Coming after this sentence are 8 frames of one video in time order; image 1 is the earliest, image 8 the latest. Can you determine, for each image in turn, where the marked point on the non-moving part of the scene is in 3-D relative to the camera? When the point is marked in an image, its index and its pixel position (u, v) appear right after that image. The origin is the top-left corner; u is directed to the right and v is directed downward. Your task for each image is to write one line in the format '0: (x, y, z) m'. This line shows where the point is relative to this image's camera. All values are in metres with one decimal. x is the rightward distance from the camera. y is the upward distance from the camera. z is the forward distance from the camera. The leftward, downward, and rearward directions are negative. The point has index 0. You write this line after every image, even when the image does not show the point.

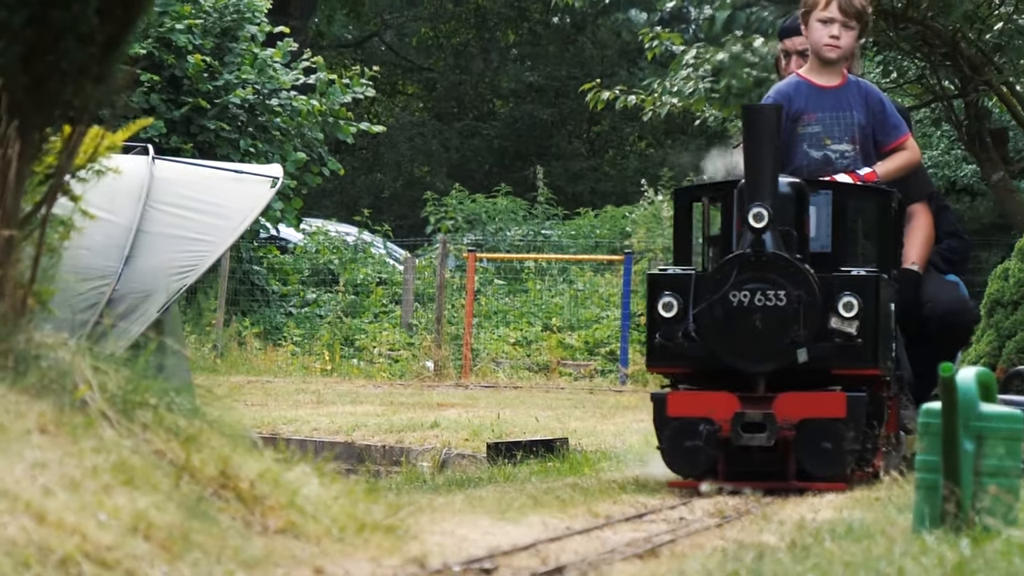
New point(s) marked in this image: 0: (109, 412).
0: (-1.5, -0.5, +5.7) m
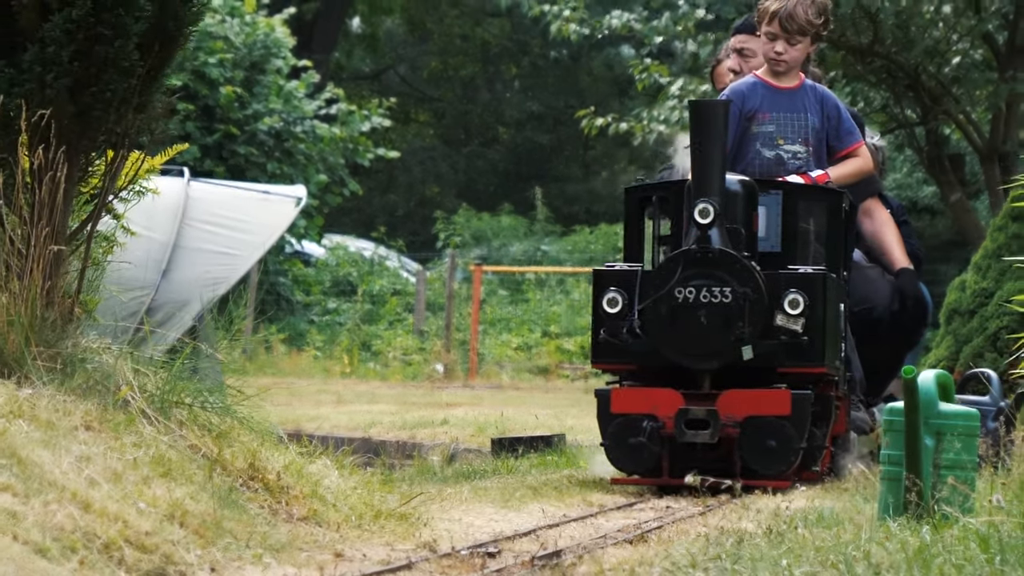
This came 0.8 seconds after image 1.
0: (-1.5, -0.5, +6.3) m
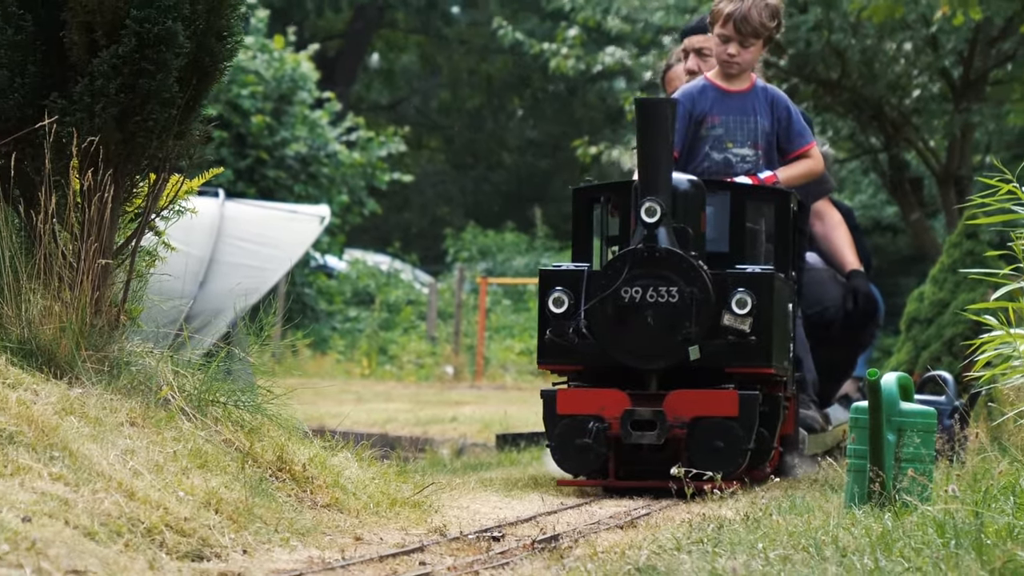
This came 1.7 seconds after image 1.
0: (-1.5, -0.5, +7.0) m
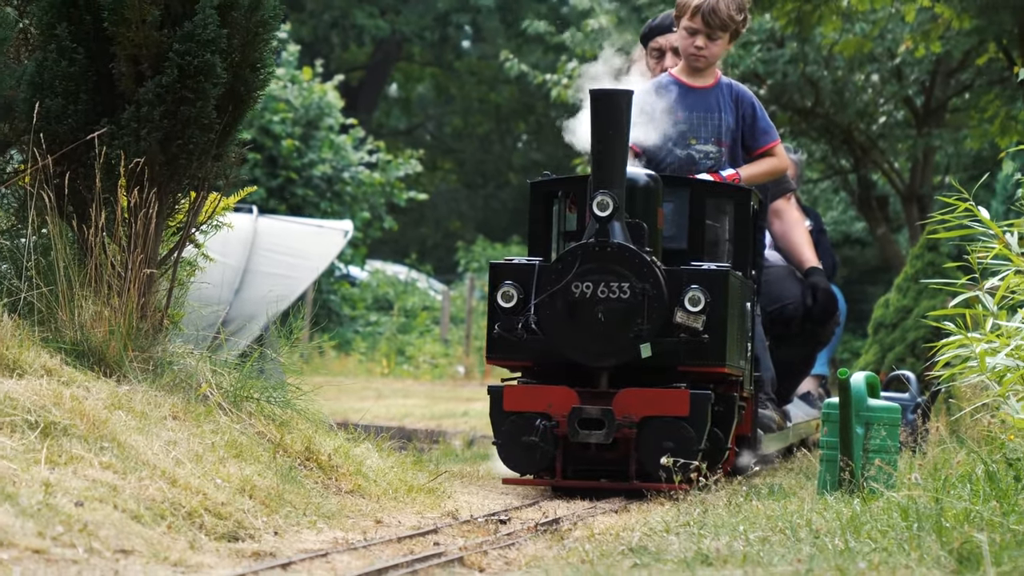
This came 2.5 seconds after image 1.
0: (-1.4, -0.6, +7.7) m
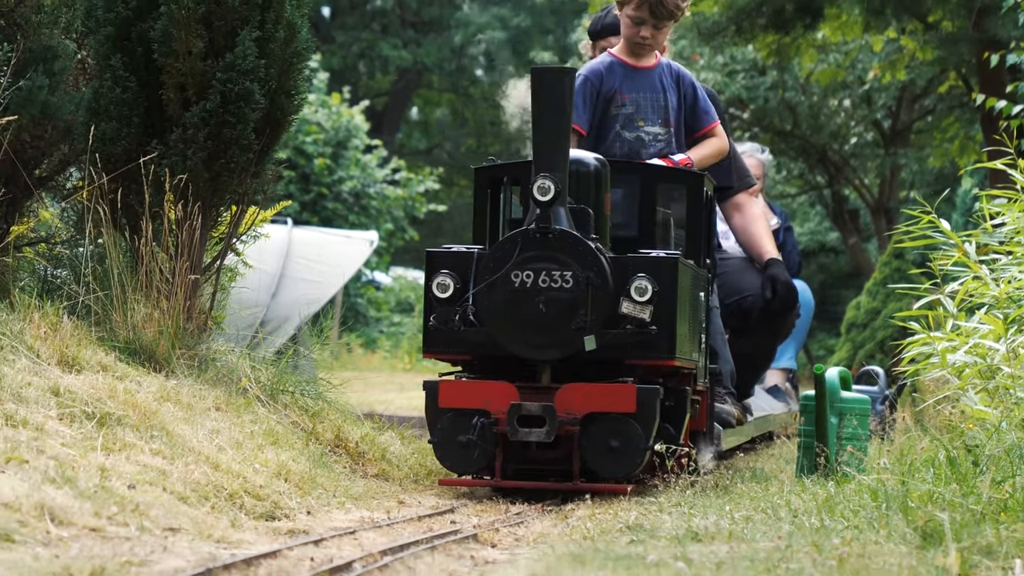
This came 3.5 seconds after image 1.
0: (-1.4, -0.6, +8.5) m
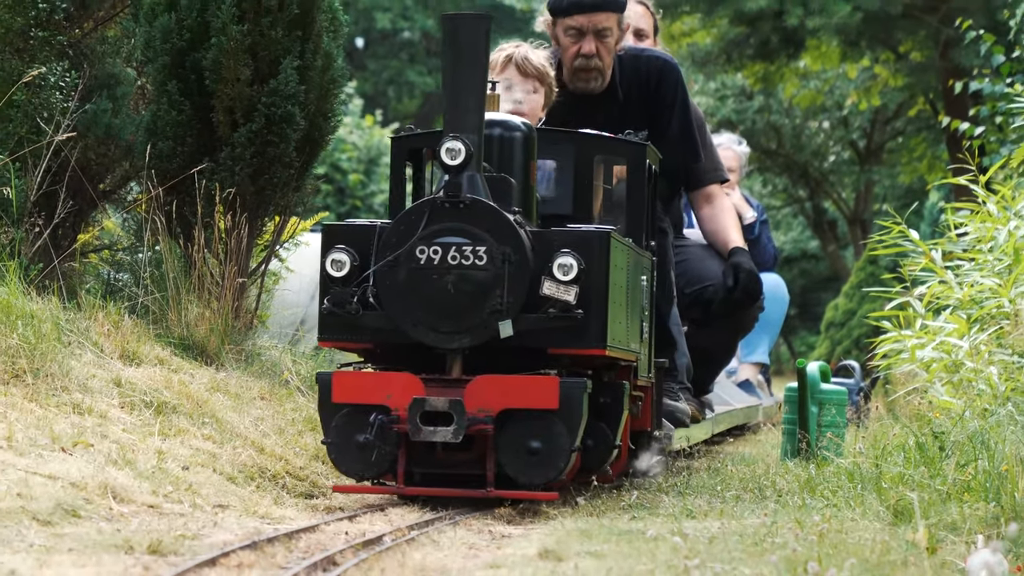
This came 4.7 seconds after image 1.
0: (-1.3, -0.6, +9.5) m
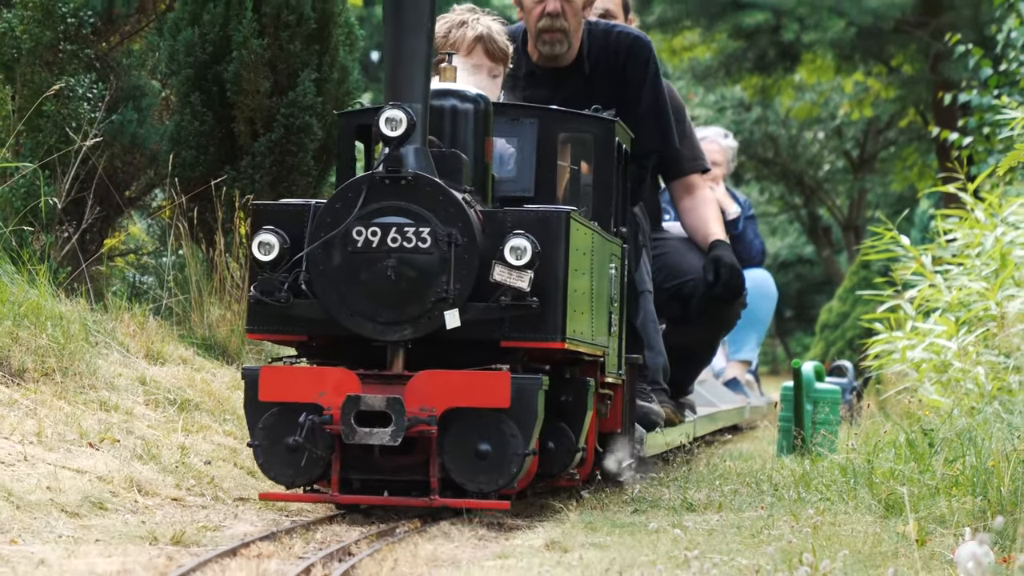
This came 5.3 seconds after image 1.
0: (-1.2, -0.6, +10.0) m
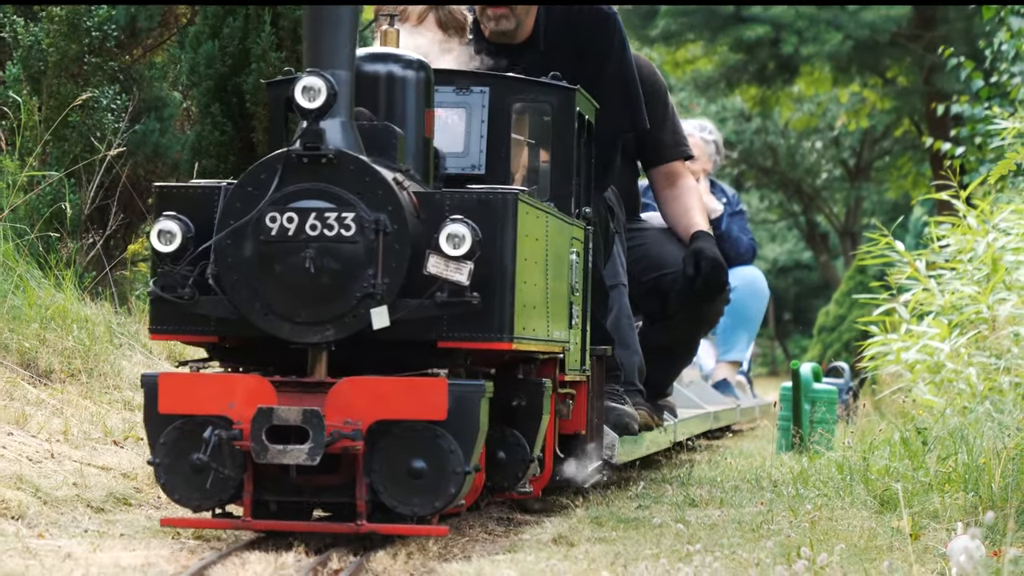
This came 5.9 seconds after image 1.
0: (-1.2, -0.6, +10.3) m
